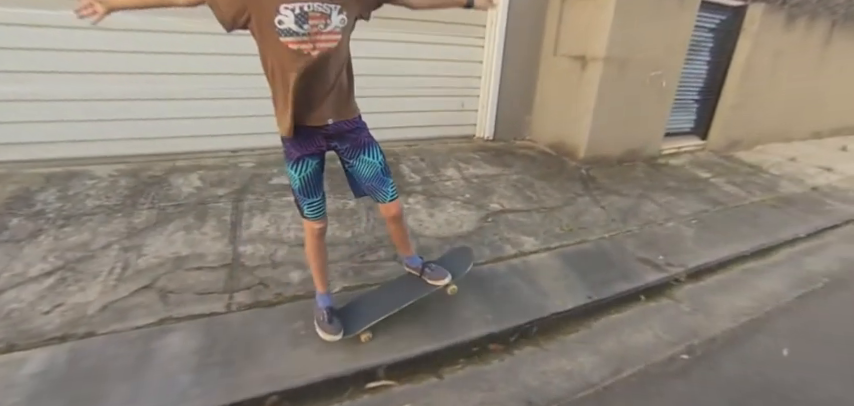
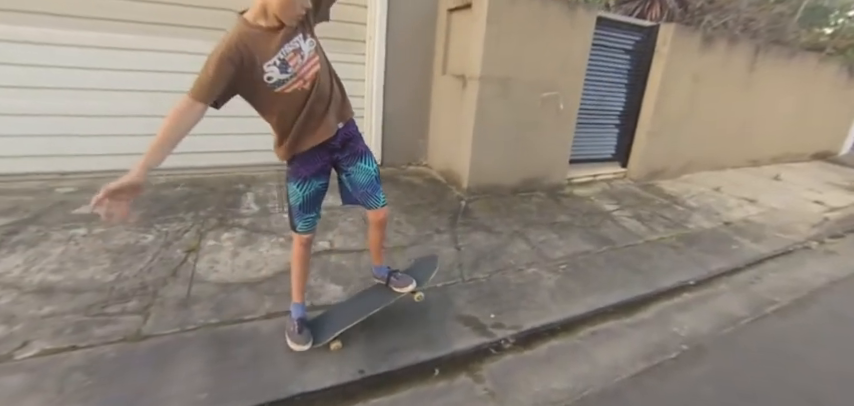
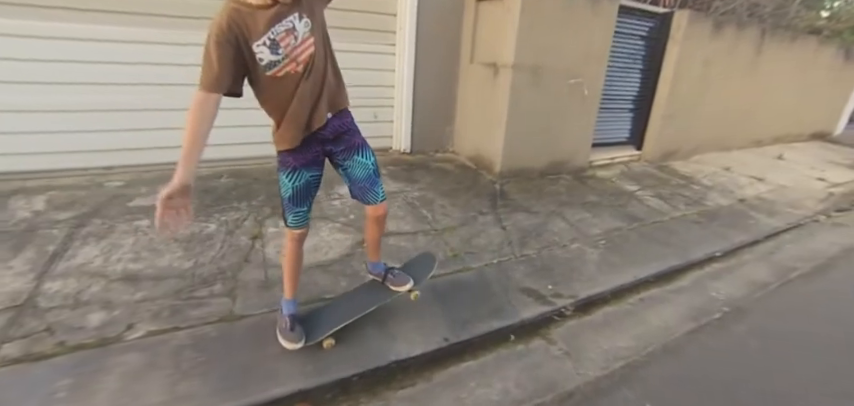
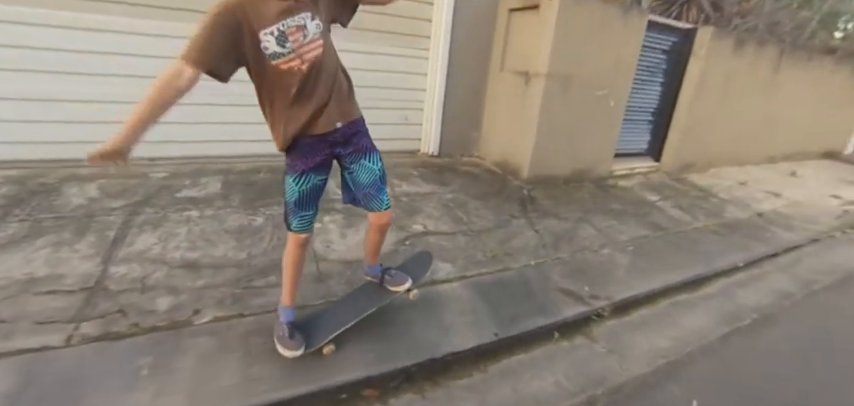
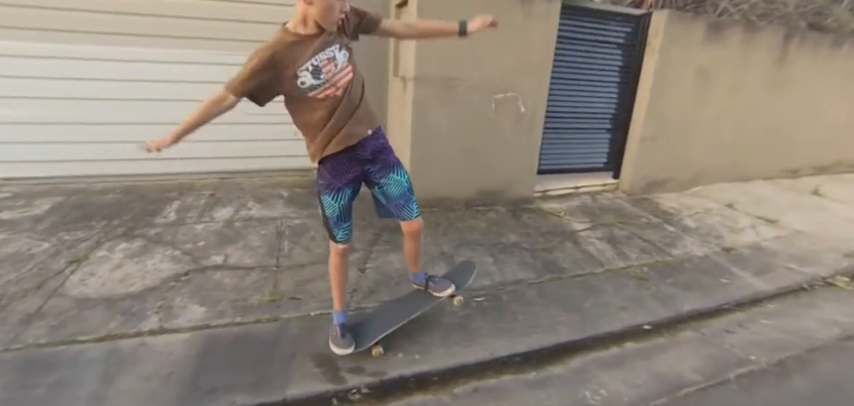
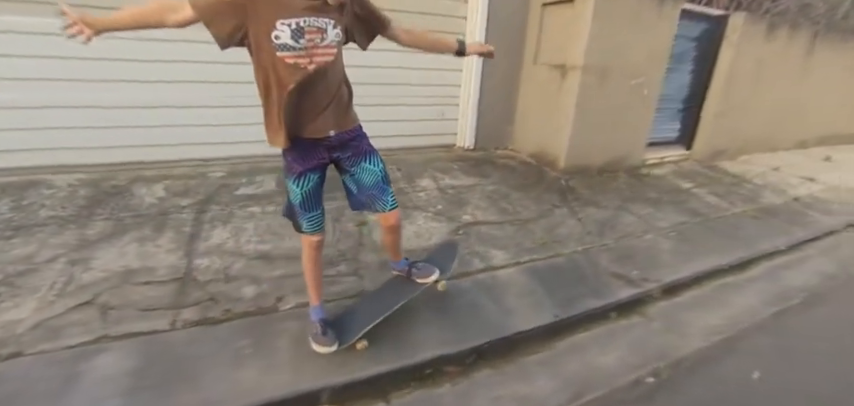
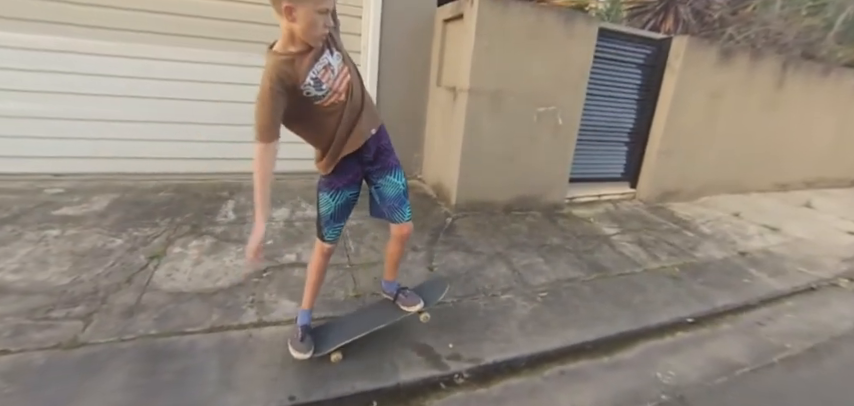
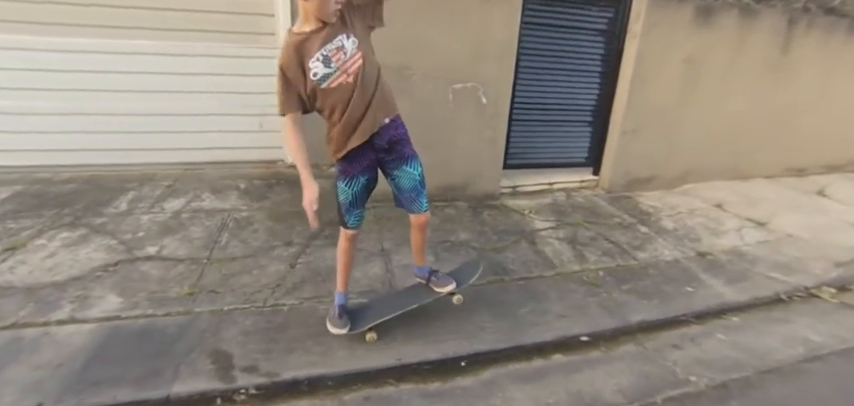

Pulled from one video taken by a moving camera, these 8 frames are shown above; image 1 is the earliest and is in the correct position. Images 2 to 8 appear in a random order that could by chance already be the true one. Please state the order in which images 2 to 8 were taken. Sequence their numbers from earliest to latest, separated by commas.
6, 4, 3, 2, 7, 5, 8
